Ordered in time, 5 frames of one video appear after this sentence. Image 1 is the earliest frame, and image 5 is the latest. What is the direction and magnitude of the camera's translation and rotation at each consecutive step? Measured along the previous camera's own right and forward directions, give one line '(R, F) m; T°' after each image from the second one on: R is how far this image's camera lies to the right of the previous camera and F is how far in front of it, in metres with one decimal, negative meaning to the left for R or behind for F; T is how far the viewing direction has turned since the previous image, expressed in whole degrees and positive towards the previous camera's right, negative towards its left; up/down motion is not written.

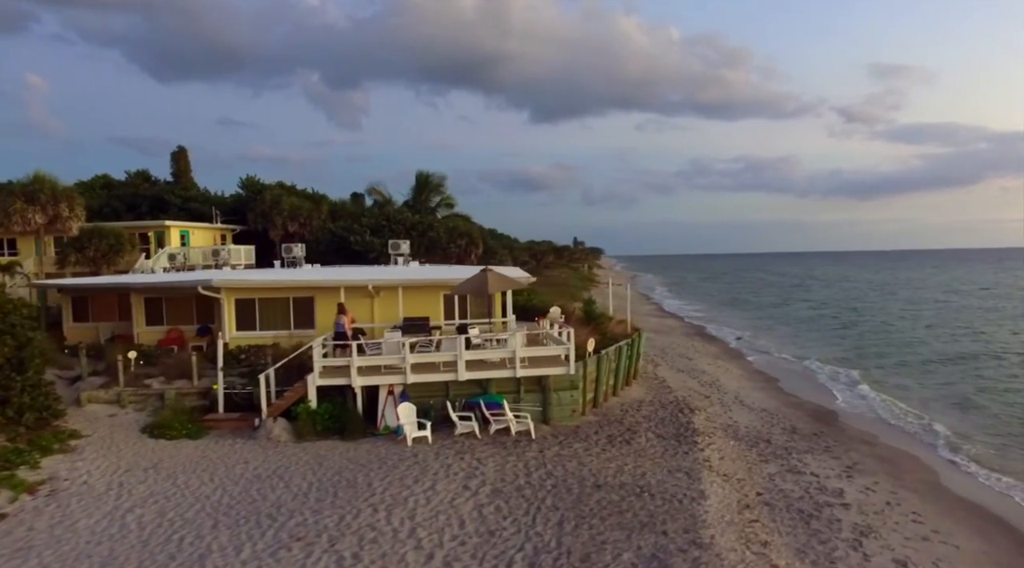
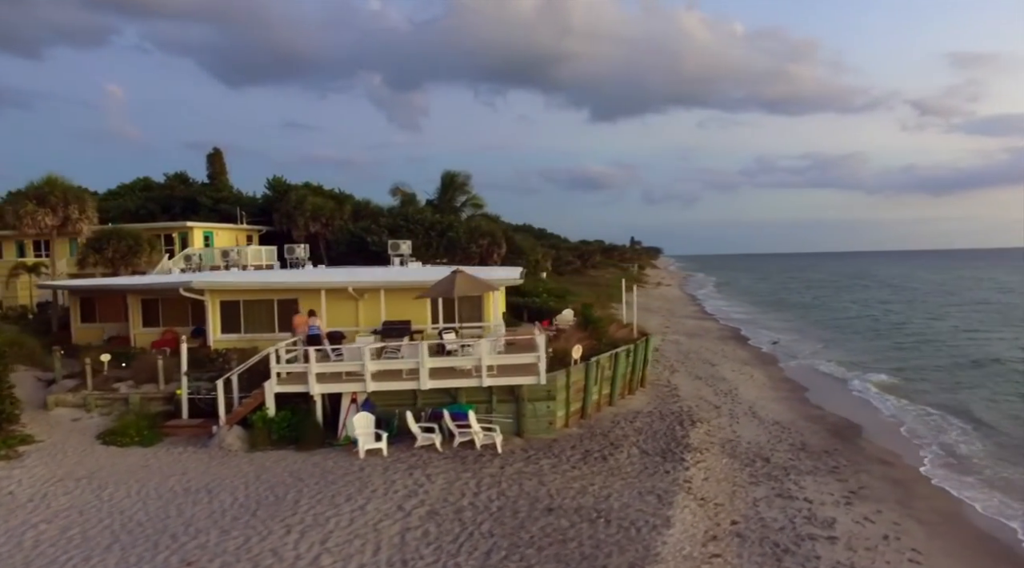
(+2.2, +1.3) m; -5°
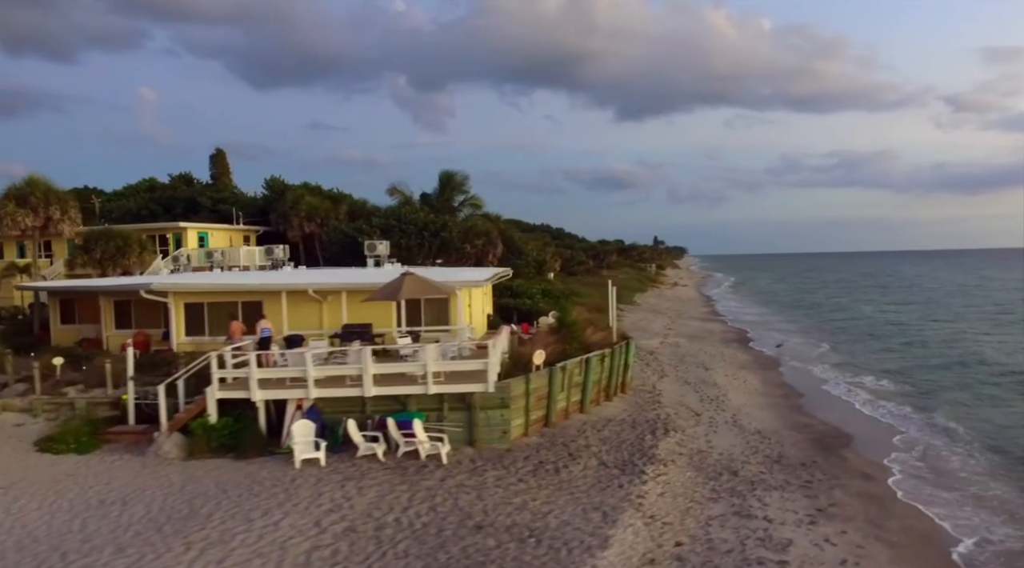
(+1.7, +0.9) m; -2°
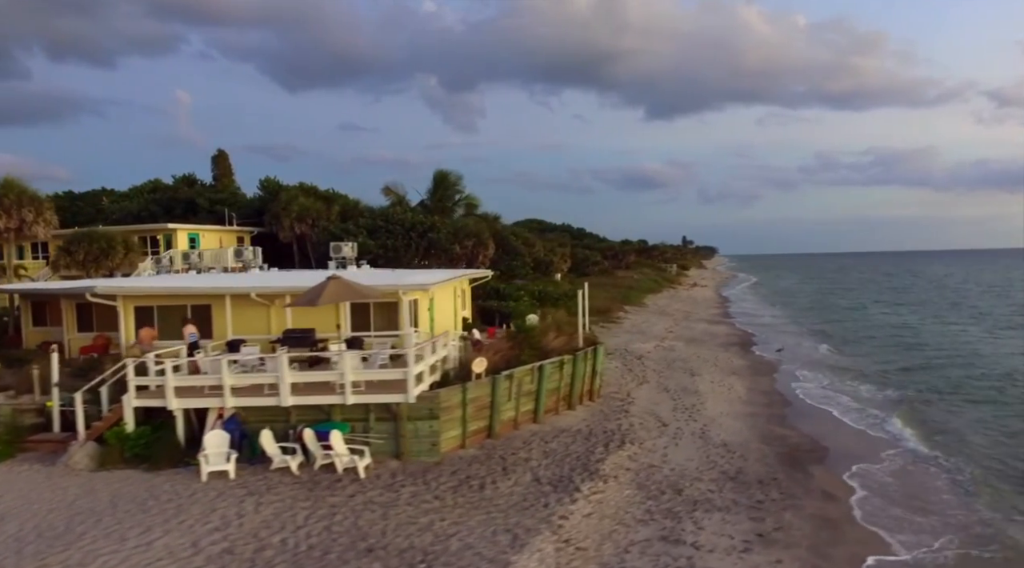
(+2.3, +1.0) m; -3°
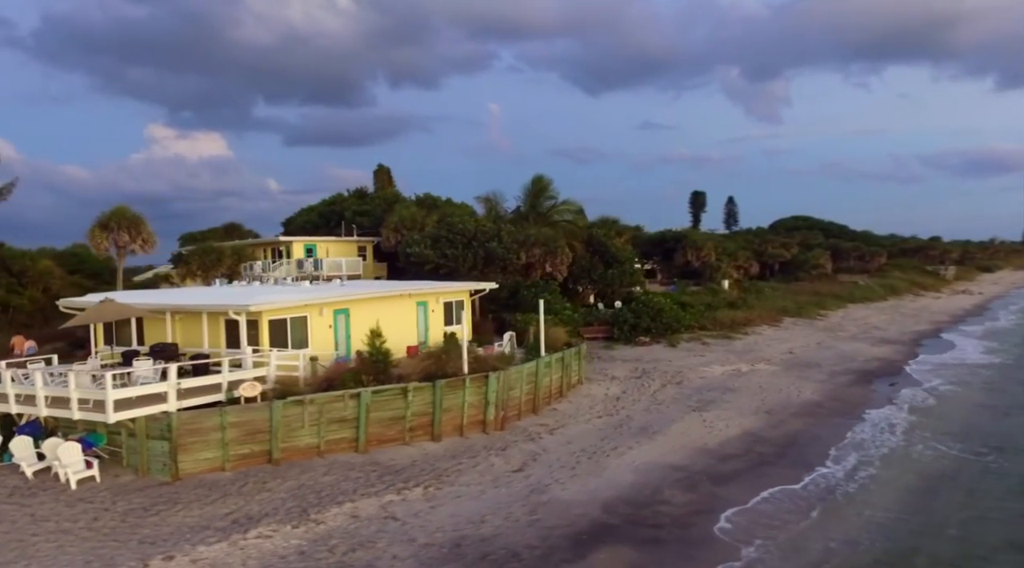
(+11.9, +4.6) m; -25°
